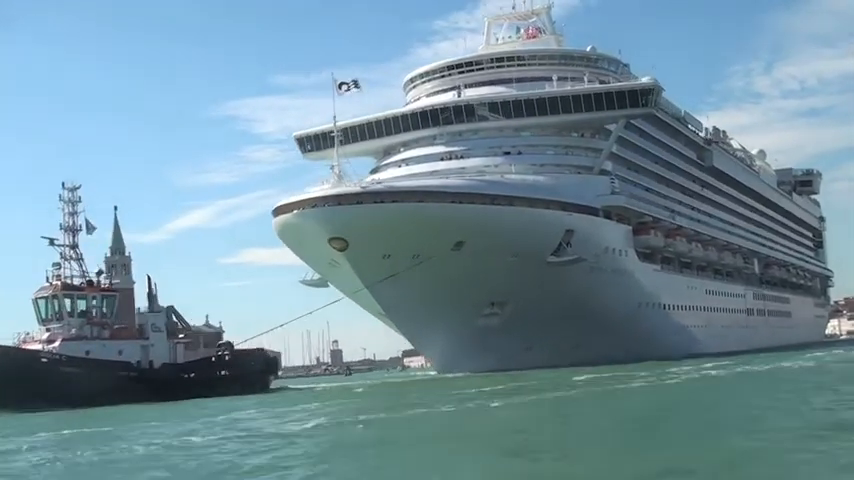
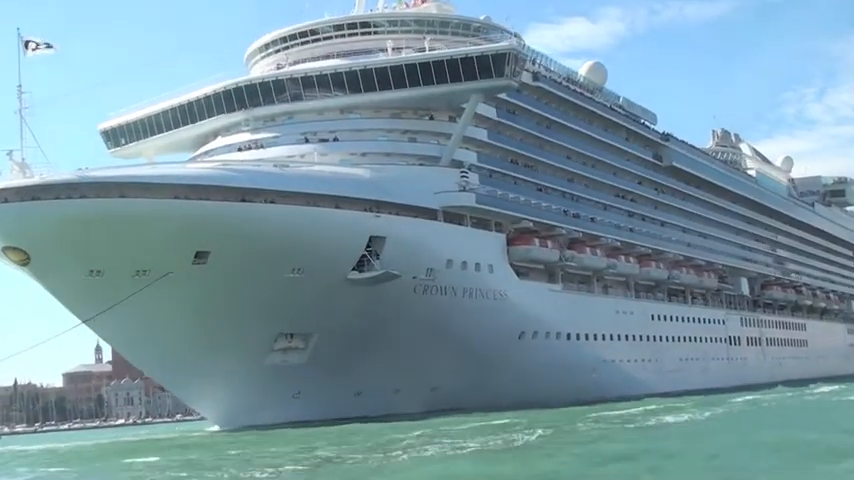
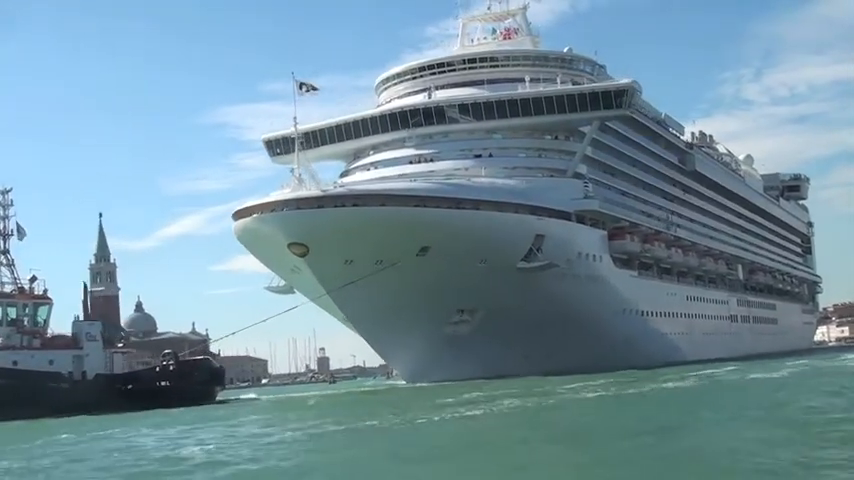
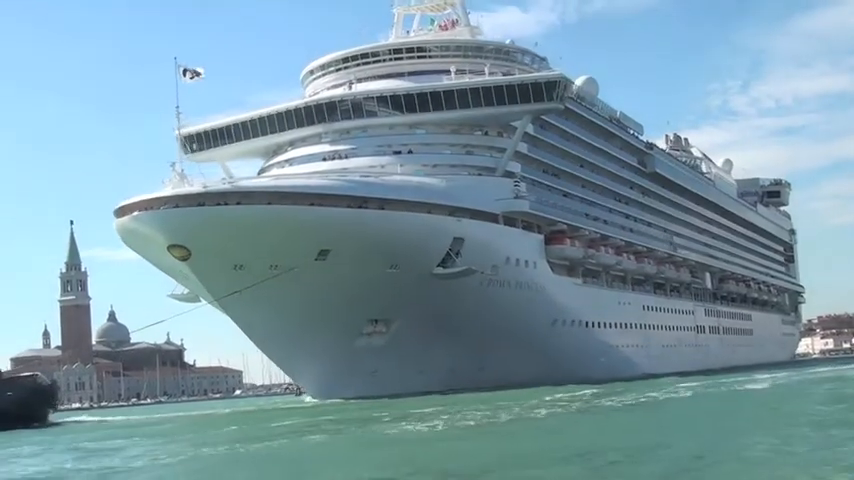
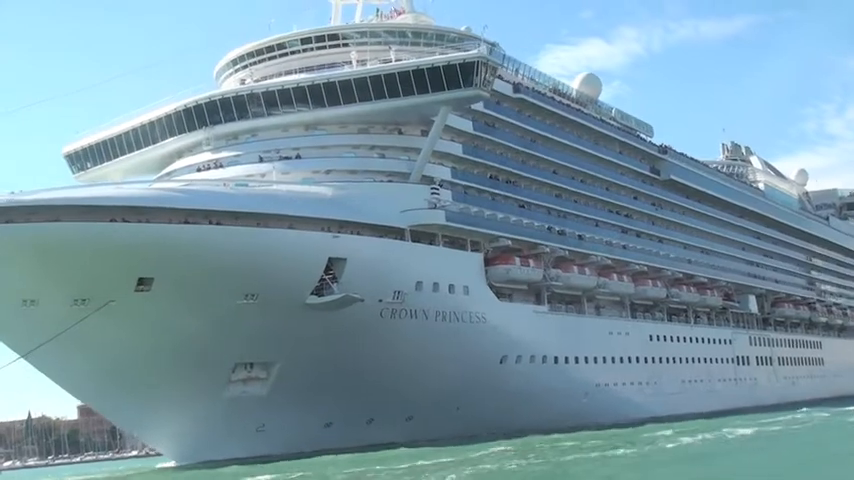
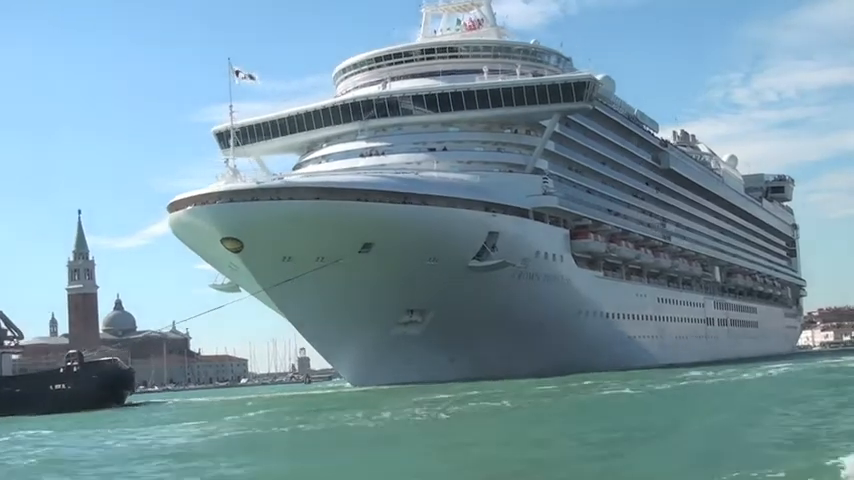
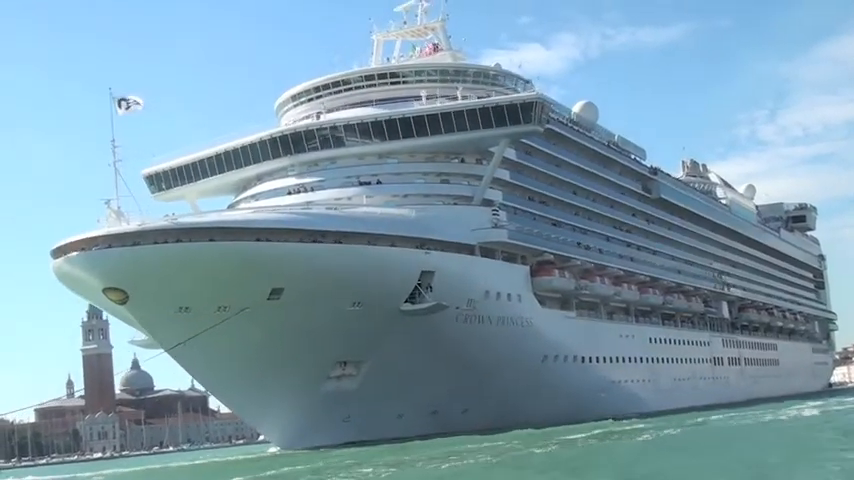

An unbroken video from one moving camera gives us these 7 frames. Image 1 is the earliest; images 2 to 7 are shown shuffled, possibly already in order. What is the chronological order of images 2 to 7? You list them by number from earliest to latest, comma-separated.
3, 6, 4, 7, 2, 5
